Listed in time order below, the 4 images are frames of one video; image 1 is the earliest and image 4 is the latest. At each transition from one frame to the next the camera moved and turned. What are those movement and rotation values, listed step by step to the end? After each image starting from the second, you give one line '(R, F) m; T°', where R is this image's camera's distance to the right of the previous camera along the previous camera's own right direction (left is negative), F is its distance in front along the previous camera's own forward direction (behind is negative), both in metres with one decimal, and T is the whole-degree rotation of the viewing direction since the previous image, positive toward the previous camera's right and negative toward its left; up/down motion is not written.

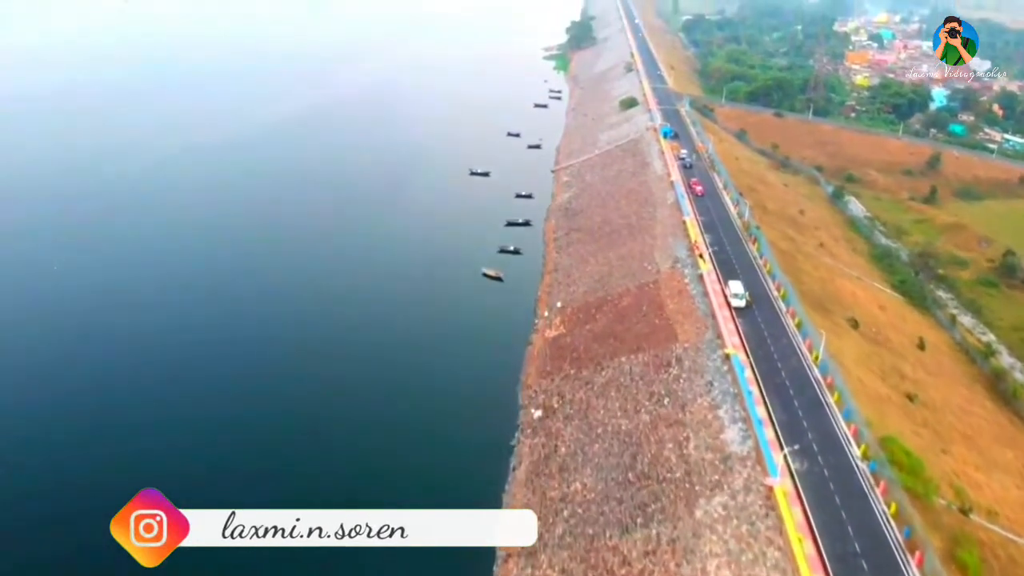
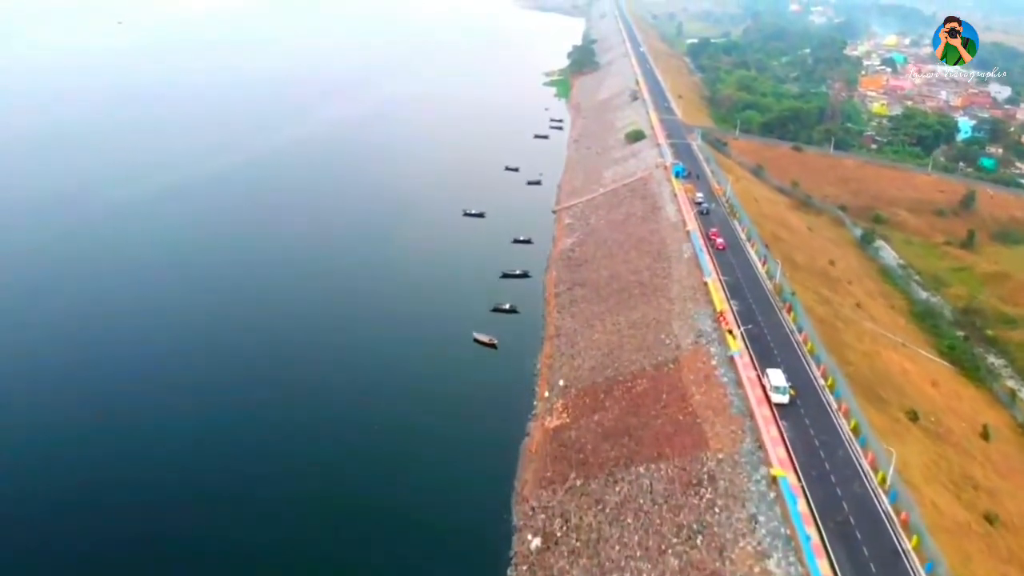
(+0.2, +5.8) m; 0°
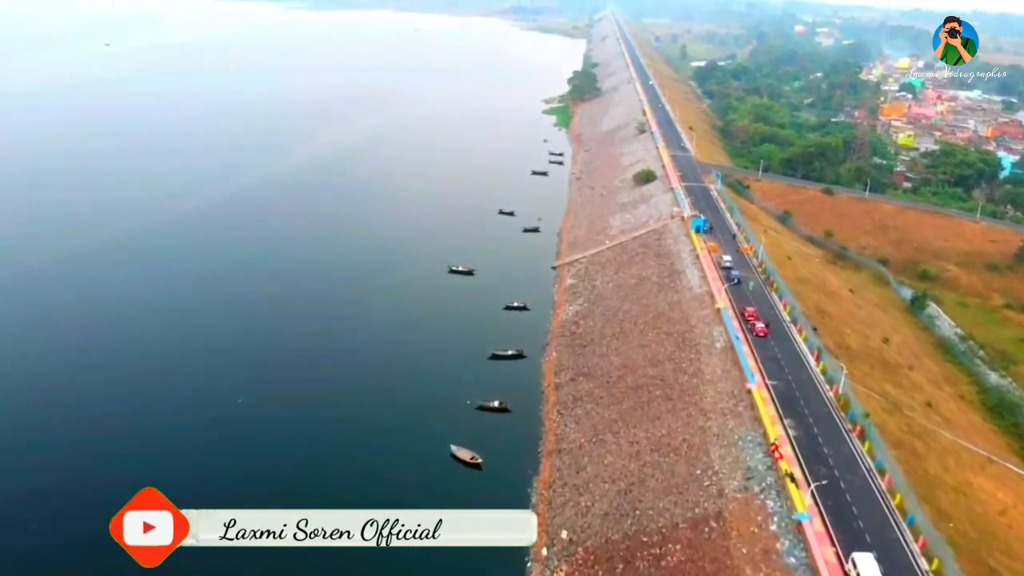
(+0.4, +8.2) m; 0°
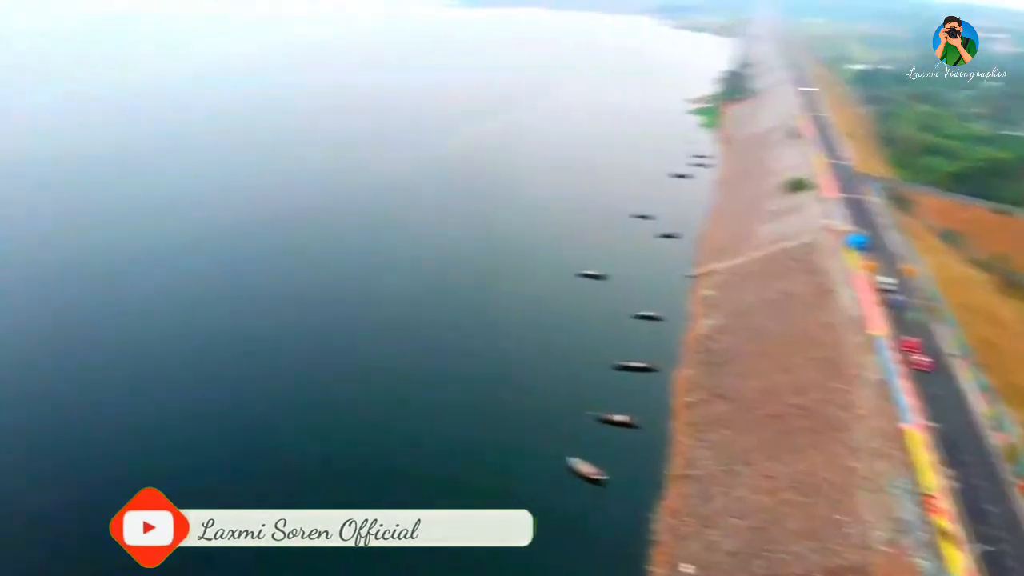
(-0.5, +0.8) m; -9°
